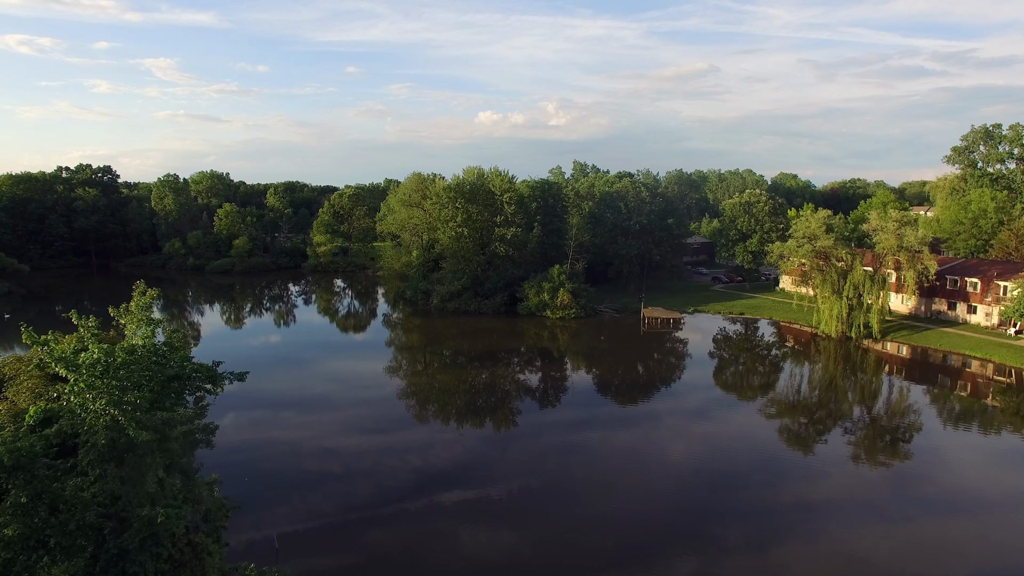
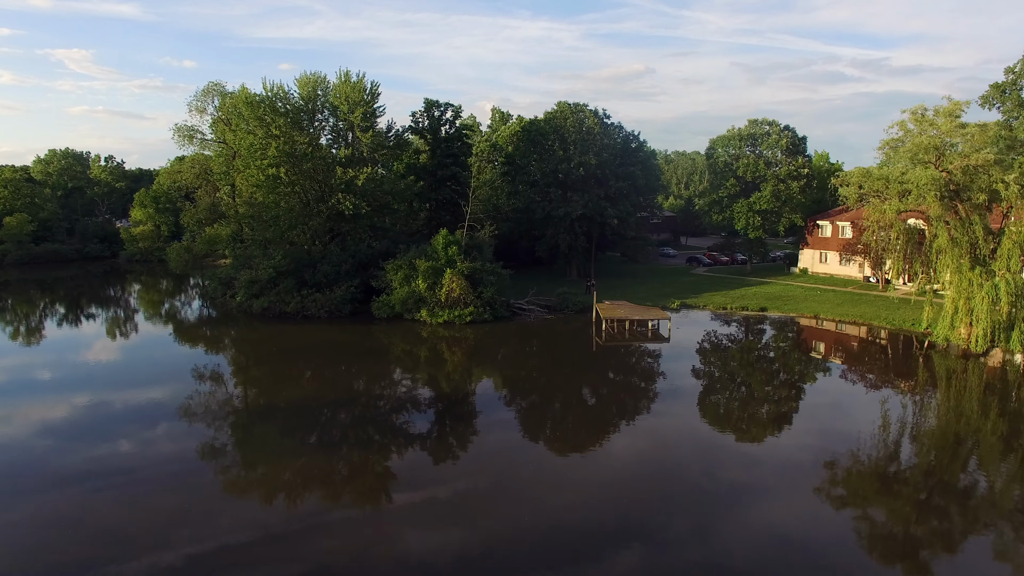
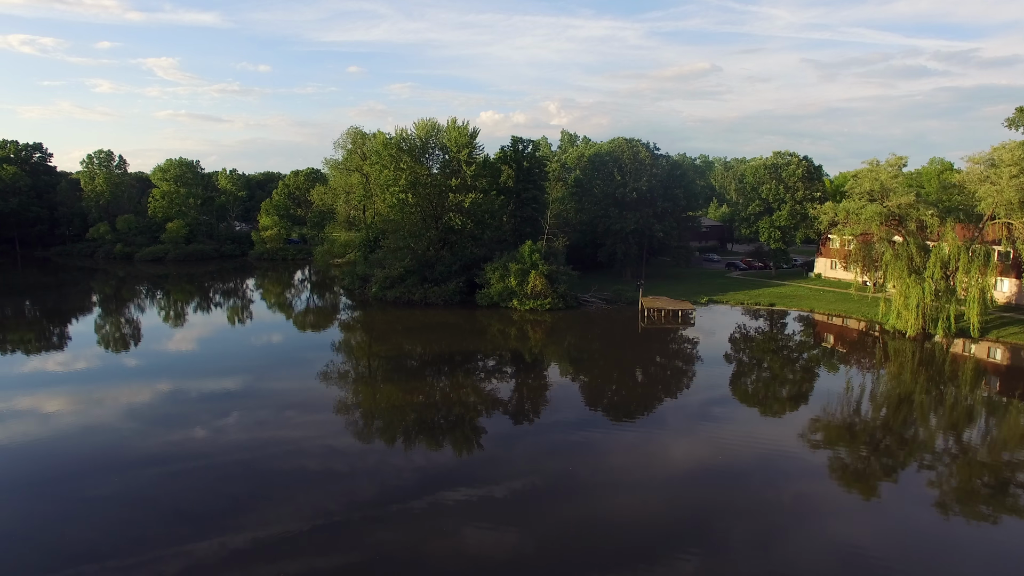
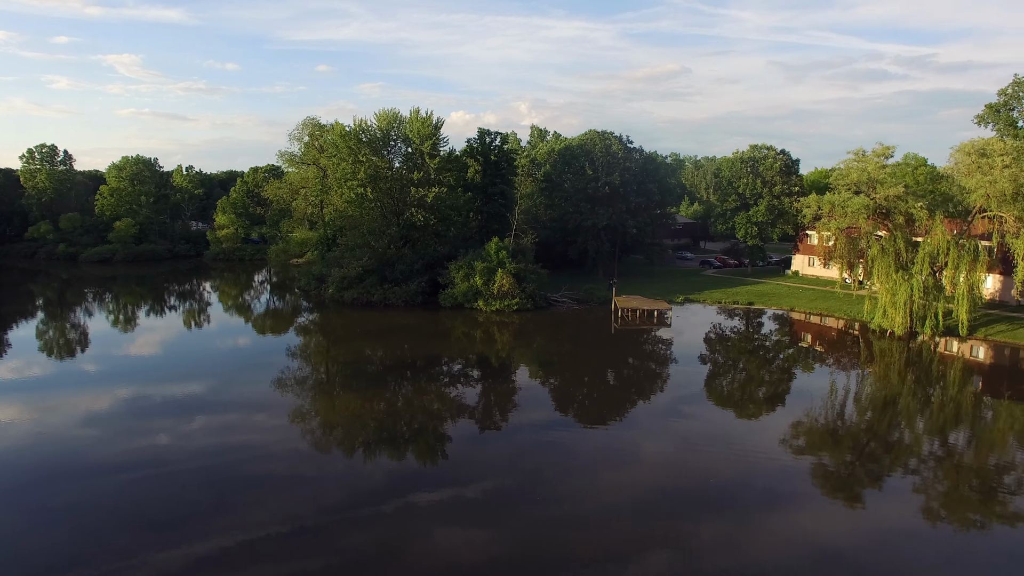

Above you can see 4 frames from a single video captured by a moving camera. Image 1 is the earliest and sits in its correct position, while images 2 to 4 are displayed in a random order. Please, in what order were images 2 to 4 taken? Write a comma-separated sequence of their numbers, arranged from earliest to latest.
3, 4, 2
